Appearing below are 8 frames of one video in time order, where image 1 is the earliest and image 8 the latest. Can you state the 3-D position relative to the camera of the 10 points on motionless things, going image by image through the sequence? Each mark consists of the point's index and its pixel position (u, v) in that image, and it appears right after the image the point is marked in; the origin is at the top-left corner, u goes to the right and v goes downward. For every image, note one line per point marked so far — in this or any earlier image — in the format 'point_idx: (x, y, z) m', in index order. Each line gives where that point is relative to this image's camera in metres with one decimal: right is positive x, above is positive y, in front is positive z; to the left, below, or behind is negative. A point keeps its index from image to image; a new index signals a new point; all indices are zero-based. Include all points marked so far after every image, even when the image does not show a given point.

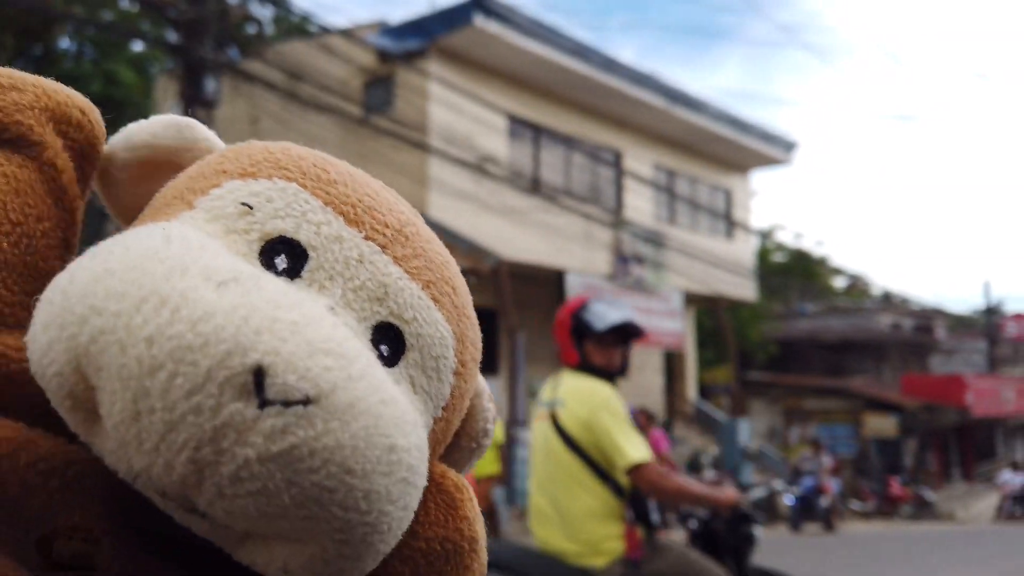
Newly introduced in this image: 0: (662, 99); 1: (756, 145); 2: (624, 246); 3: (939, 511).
0: (+2.8, +3.6, +14.4) m
1: (+5.4, +3.2, +16.8) m
2: (+2.2, +0.8, +14.7) m
3: (+10.8, -5.6, +19.2) m
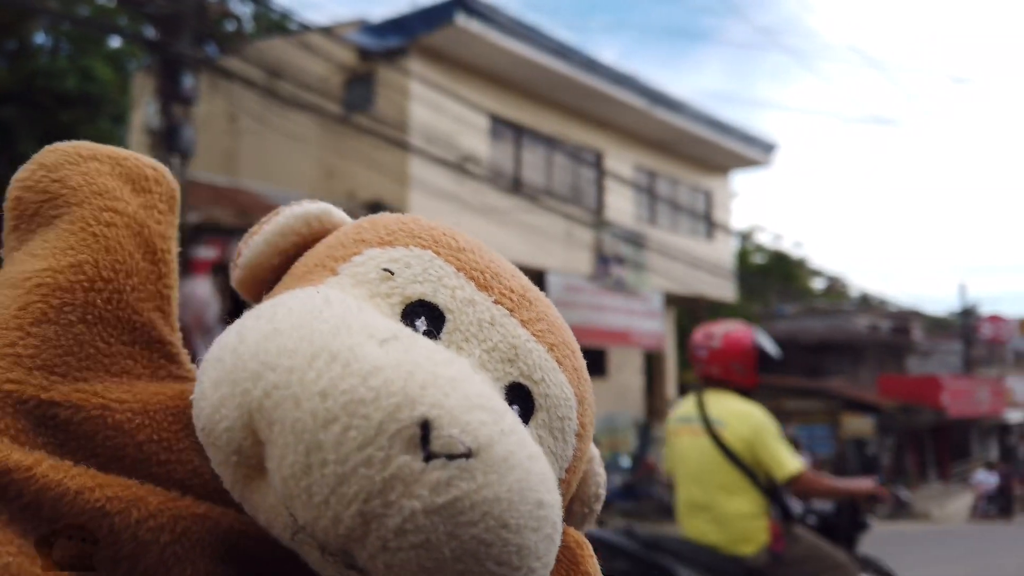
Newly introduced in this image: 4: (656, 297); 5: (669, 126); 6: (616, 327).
0: (+2.5, +3.6, +14.4) m
1: (+5.0, +3.1, +16.9) m
2: (+1.8, +0.8, +14.7) m
3: (+10.3, -5.6, +19.4) m
4: (+2.9, -0.2, +15.5) m
5: (+3.2, +3.3, +15.3) m
6: (+2.0, -0.8, +14.3) m
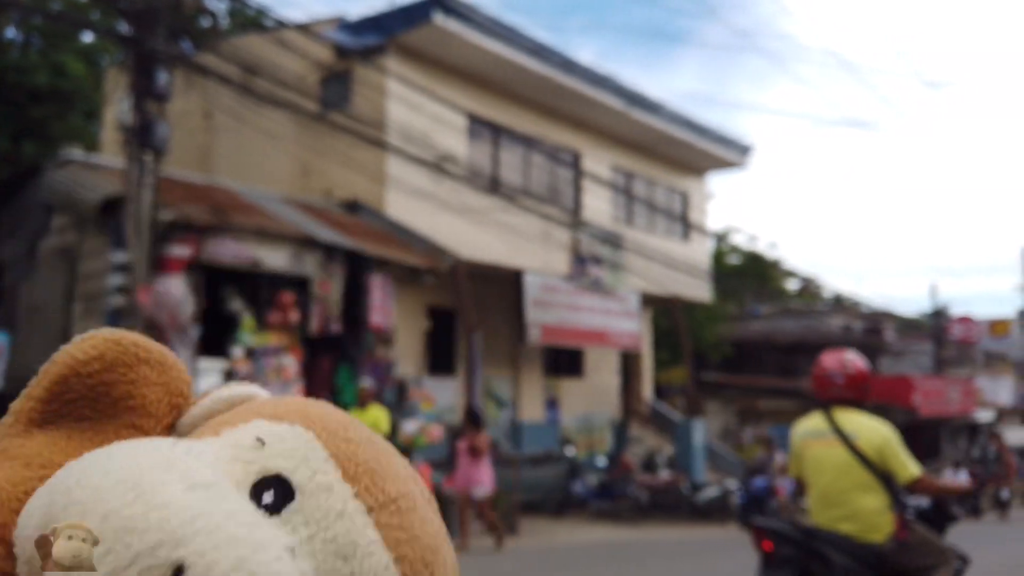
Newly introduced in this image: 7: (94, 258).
0: (+2.1, +3.5, +14.5) m
1: (+4.5, +3.1, +17.0) m
2: (+1.4, +0.8, +14.7) m
3: (+9.7, -5.6, +19.7) m
4: (+2.5, -0.2, +15.6) m
5: (+2.7, +3.3, +15.4) m
6: (+1.5, -0.8, +14.3) m
7: (-5.9, +0.4, +10.6) m
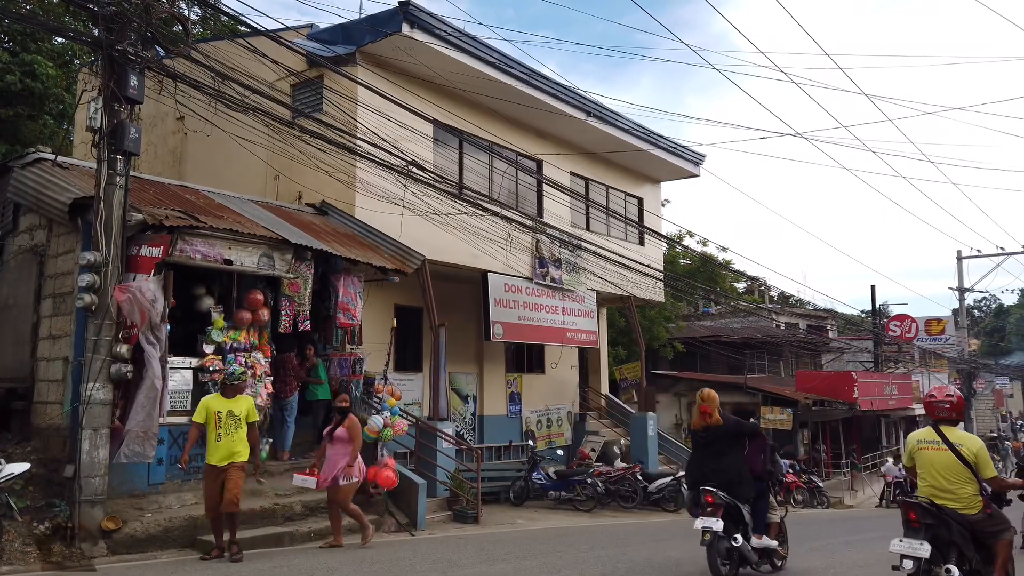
0: (+1.3, +3.5, +15.2) m
1: (+3.6, +3.1, +17.9) m
2: (+0.6, +0.8, +15.4) m
3: (+8.6, -5.7, +20.8) m
4: (+1.7, -0.2, +16.3) m
5: (+1.9, +3.3, +16.2) m
6: (+0.8, -0.8, +15.0) m
7: (-6.4, +0.4, +10.9) m
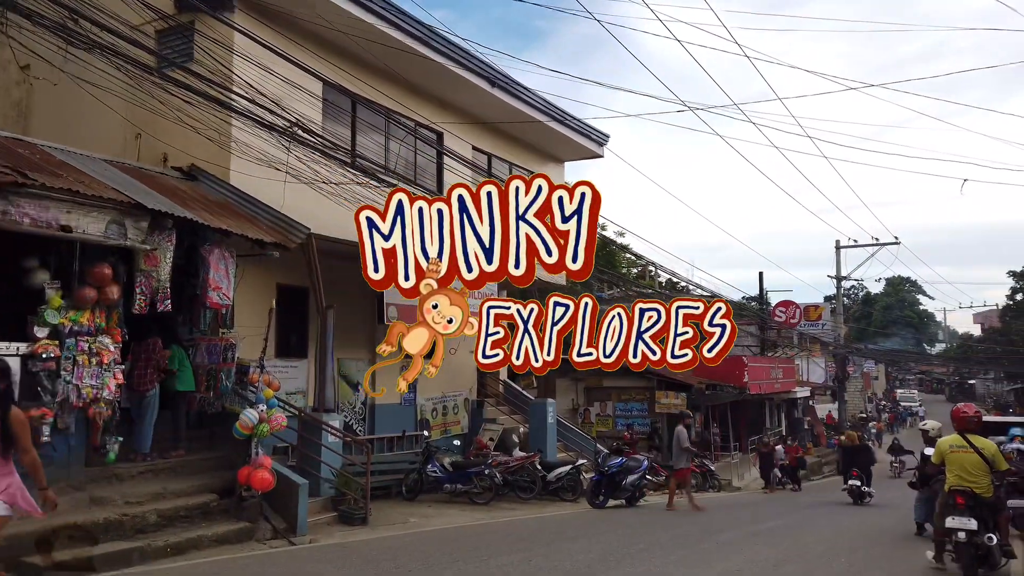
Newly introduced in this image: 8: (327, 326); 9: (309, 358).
0: (-0.5, +3.9, +14.3) m
1: (+1.3, +3.5, +17.2) m
2: (-1.3, +1.2, +14.4) m
3: (+5.8, -5.3, +21.0) m
4: (-0.4, +0.2, +15.5) m
5: (-0.1, +3.6, +15.3) m
6: (-1.1, -0.4, +14.1) m
7: (-7.7, +0.8, +9.0) m
8: (-2.8, -0.6, +11.6) m
9: (-3.4, -1.2, +12.7) m
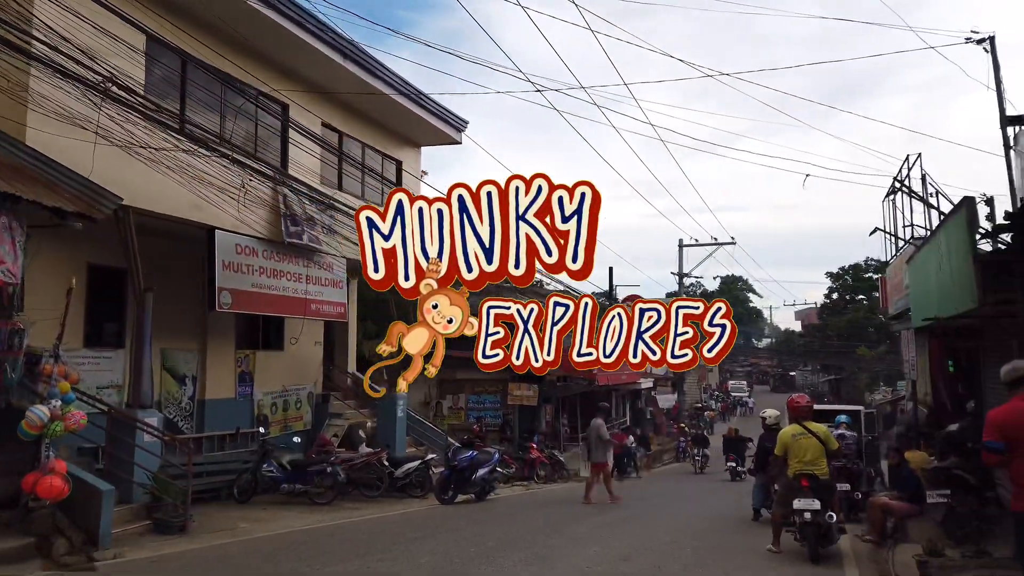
0: (-3.1, +4.2, +13.3) m
1: (-1.8, +3.8, +16.6) m
2: (-4.0, +1.4, +13.3) m
3: (+1.6, -5.0, +21.2) m
4: (-3.3, +0.5, +14.5) m
5: (-2.9, +3.9, +14.4) m
6: (-3.8, -0.1, +13.1) m
7: (-9.2, +1.1, +6.8) m
8: (-5.0, -0.3, +10.3) m
9: (-5.8, -0.9, +11.3) m
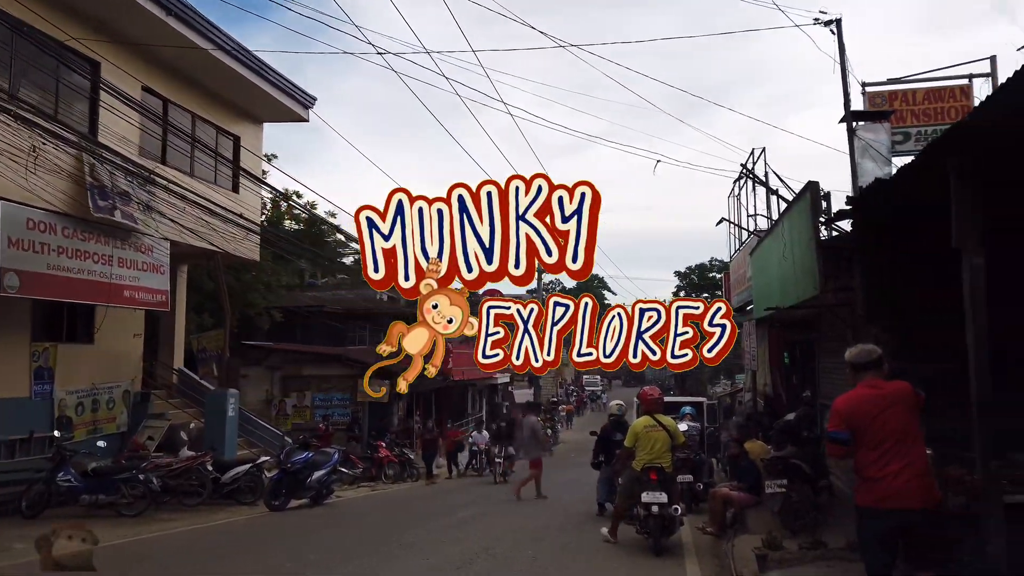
0: (-5.6, +4.4, +11.8) m
1: (-4.9, +4.0, +15.2) m
2: (-6.5, +1.7, +11.7) m
3: (-2.5, -4.8, +20.4) m
4: (-6.1, +0.7, +13.0) m
5: (-5.6, +4.1, +13.0) m
6: (-6.2, +0.1, +11.5) m
7: (-10.4, +1.4, +4.3) m
8: (-6.9, -0.1, +8.5) m
9: (-7.9, -0.6, +9.4) m
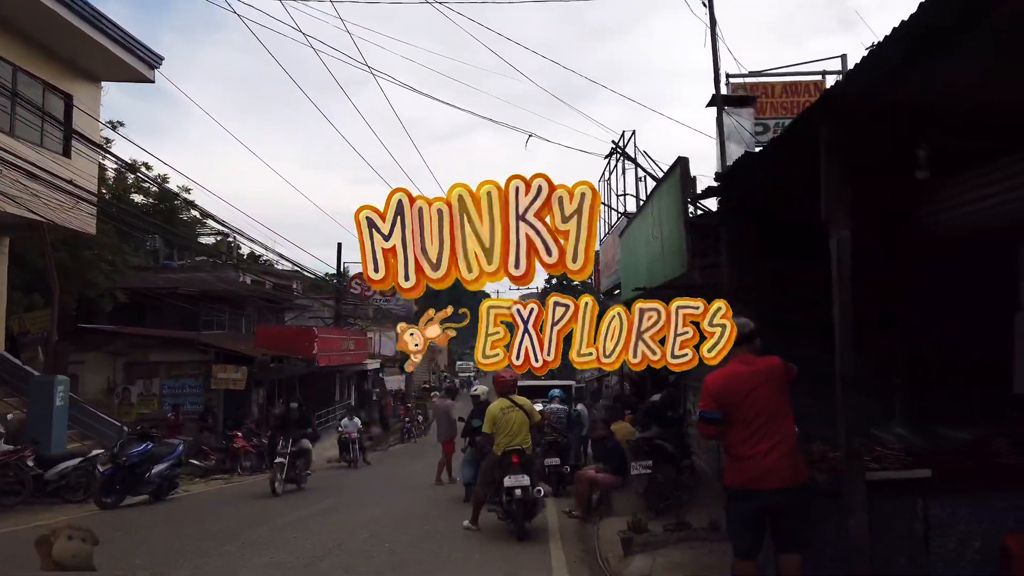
0: (-7.4, +4.8, +10.2) m
1: (-7.3, +4.4, +13.7) m
2: (-8.3, +2.1, +10.0) m
3: (-6.0, -4.3, +19.4) m
4: (-8.1, +1.1, +11.4) m
5: (-7.6, +4.5, +11.3) m
6: (-8.1, +0.5, +9.8) m
7: (-11.0, +1.7, +2.1) m
8: (-8.2, +0.3, +6.8) m
9: (-9.4, -0.3, +7.5) m
